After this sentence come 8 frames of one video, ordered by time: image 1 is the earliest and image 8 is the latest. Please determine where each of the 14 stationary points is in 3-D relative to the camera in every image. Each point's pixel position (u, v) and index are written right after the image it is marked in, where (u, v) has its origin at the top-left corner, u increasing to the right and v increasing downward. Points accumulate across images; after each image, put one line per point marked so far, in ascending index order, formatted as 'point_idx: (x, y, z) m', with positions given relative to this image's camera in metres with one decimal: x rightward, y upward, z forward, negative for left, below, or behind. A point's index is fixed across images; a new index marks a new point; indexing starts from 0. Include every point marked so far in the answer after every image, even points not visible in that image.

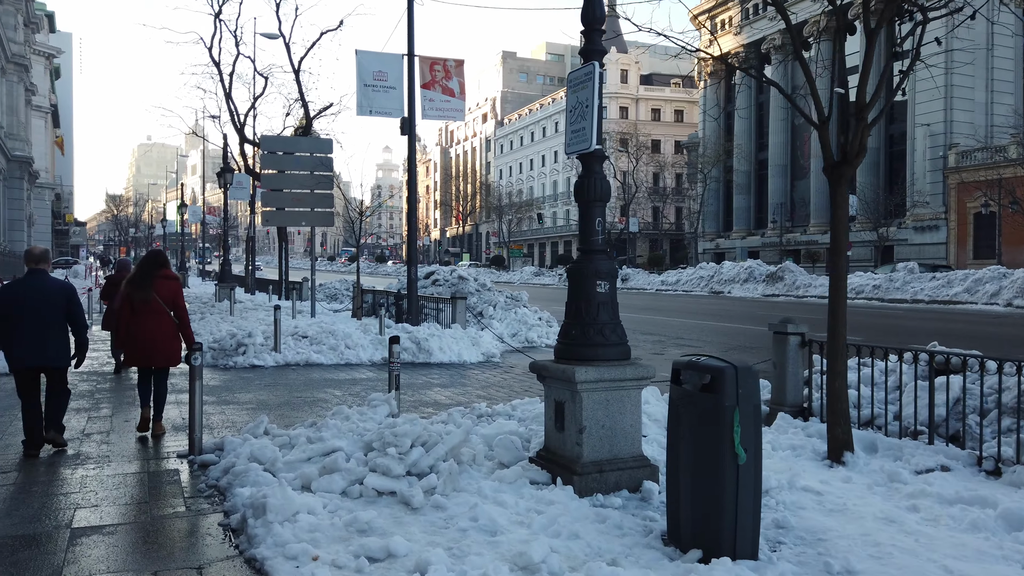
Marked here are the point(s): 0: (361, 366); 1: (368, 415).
0: (-2.5, -1.3, +12.4) m
1: (-1.3, -1.1, +6.5) m
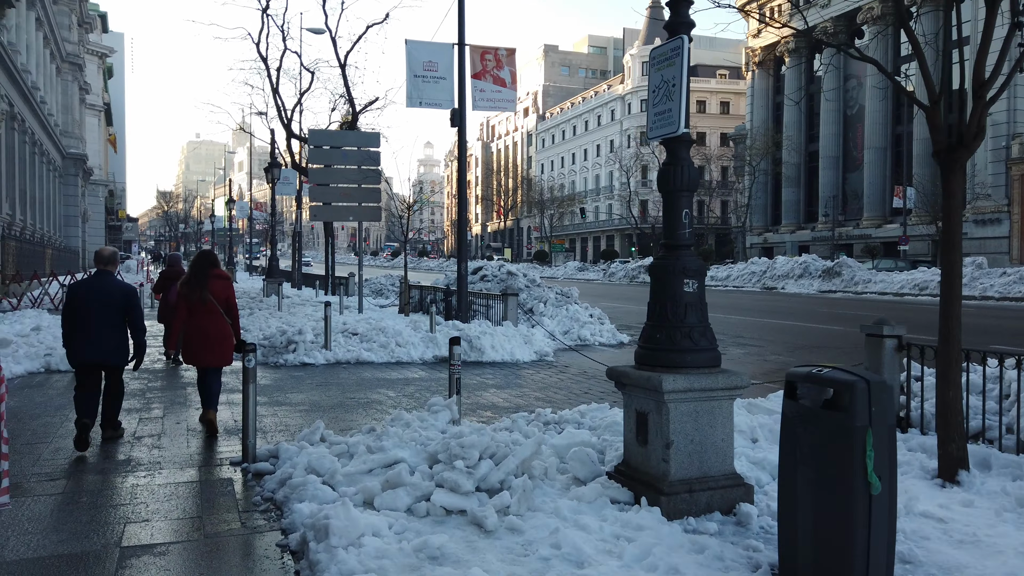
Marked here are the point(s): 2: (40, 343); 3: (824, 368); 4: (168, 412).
0: (-1.6, -1.3, +12.1) m
1: (-0.7, -1.1, +6.1) m
2: (-7.5, -0.9, +11.9) m
3: (+1.5, -0.4, +3.5) m
4: (-3.7, -1.4, +8.1) m
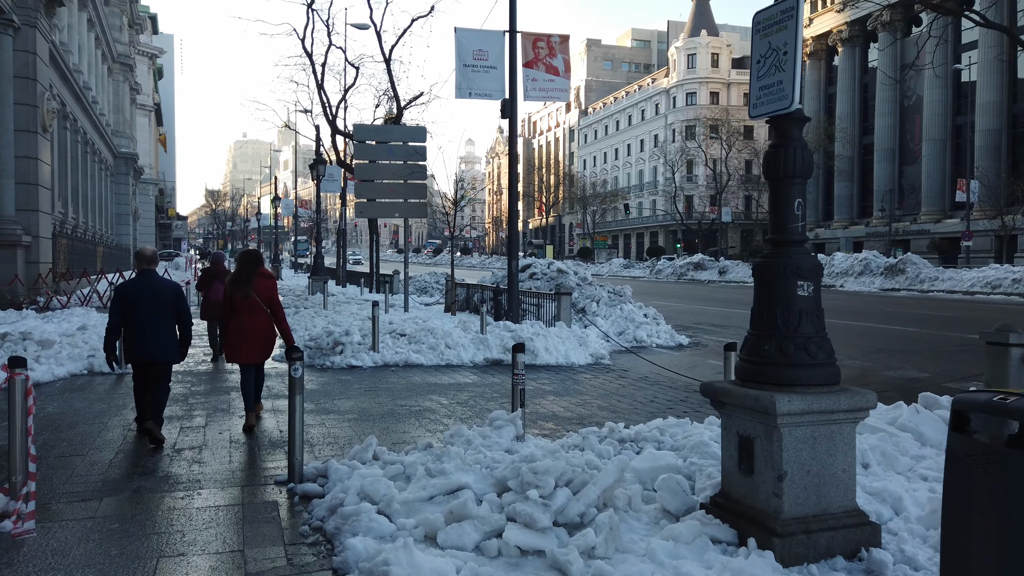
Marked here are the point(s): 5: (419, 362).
0: (-0.8, -1.2, +11.5) m
1: (-0.1, -1.1, +5.5) m
2: (-6.7, -0.9, +11.7) m
3: (+1.9, -0.4, +2.8) m
4: (-3.1, -1.4, +7.7) m
5: (-1.5, -1.2, +11.7) m
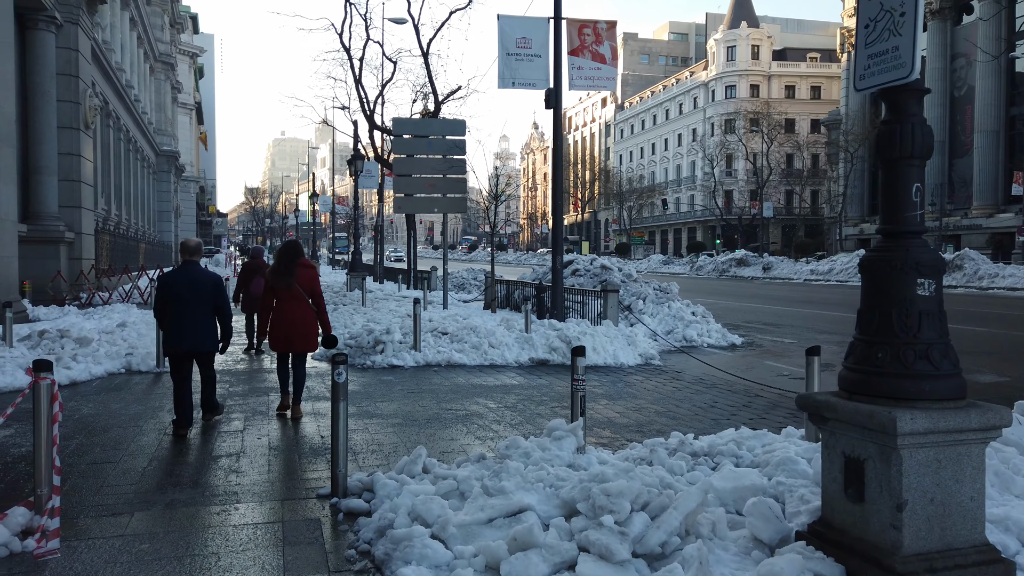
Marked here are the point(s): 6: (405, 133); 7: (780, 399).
0: (-0.1, -1.2, +11.0) m
1: (+0.3, -1.1, +5.0) m
2: (-6.0, -0.8, +11.5) m
3: (+2.1, -0.4, +2.2) m
4: (-2.6, -1.3, +7.3) m
5: (-0.8, -1.1, +11.2) m
6: (-2.8, +4.1, +19.7) m
7: (+3.3, -1.4, +9.2) m
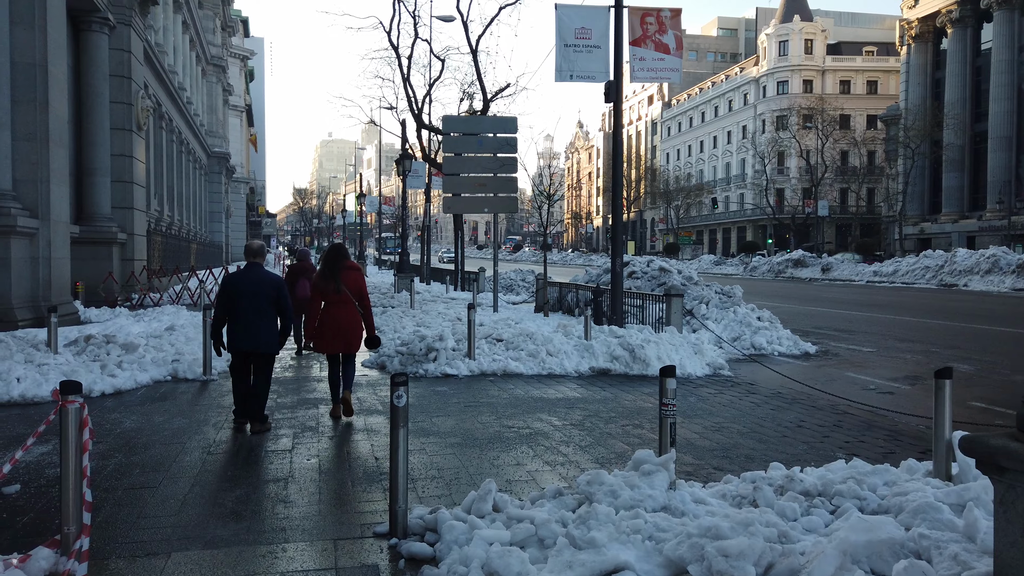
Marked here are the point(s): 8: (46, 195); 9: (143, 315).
0: (+0.8, -1.3, +10.4) m
1: (+0.8, -1.2, +4.3) m
2: (-5.1, -0.9, +11.2) m
3: (+2.5, -0.5, +1.4) m
4: (-2.0, -1.4, +6.8) m
5: (+0.1, -1.2, +10.6) m
6: (-1.5, +4.0, +19.2) m
7: (+4.0, -1.5, +8.4) m
8: (-9.9, +2.0, +15.8) m
9: (-8.6, -0.6, +17.3) m
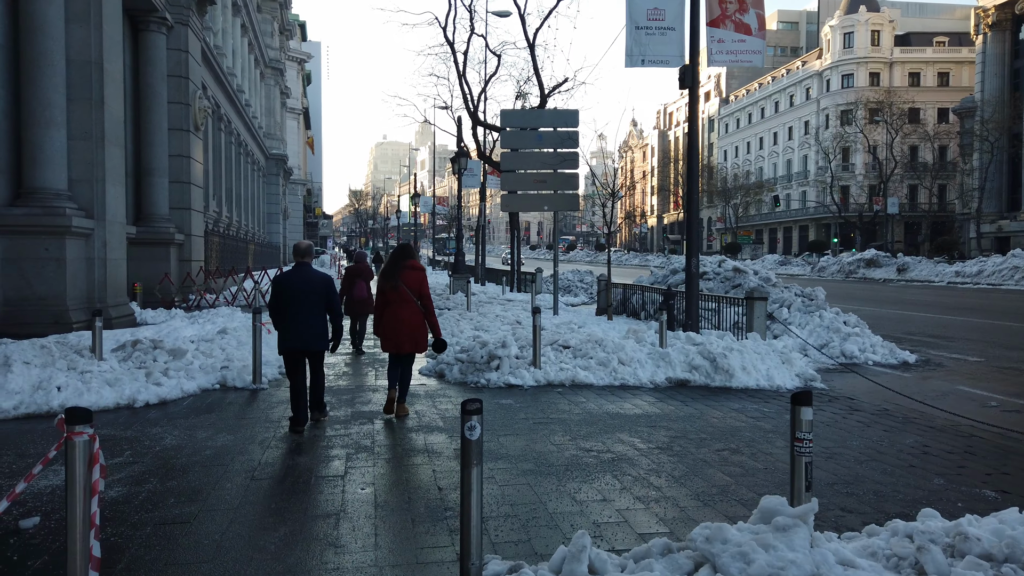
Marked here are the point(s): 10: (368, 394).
0: (+1.7, -1.3, +9.4) m
1: (+1.2, -1.2, +3.4) m
2: (-4.1, -0.9, +10.6) m
3: (+2.7, -0.5, +0.4) m
4: (-1.3, -1.4, +6.1) m
5: (+1.0, -1.2, +9.7) m
6: (0.0, +4.0, +18.4) m
7: (+4.8, -1.5, +7.2) m
8: (-8.6, +1.9, +15.6) m
9: (-7.2, -0.7, +17.0) m
10: (-1.7, -1.3, +9.0) m
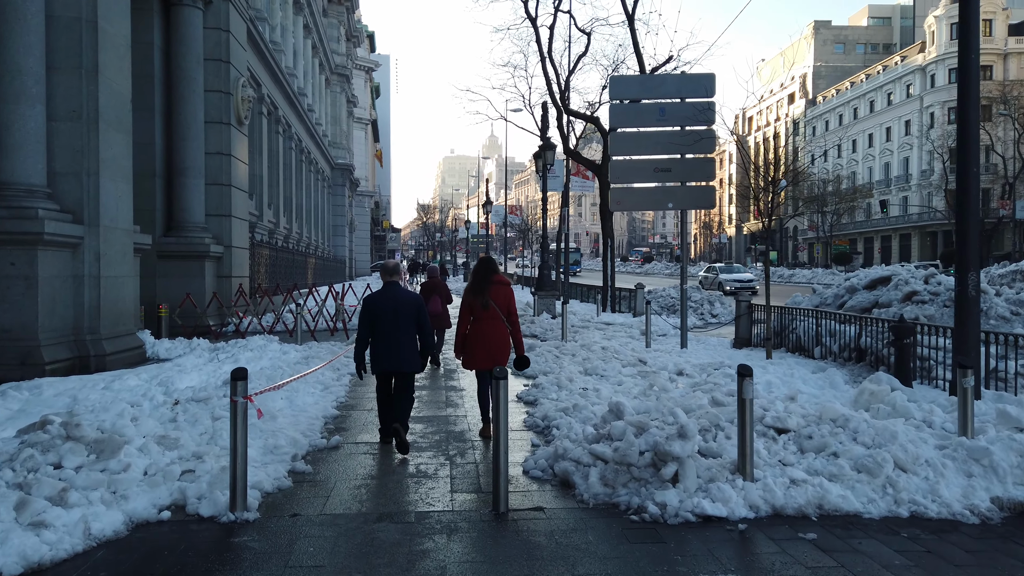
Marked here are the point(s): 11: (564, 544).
0: (+3.0, -1.6, +4.8) m
1: (+2.0, -1.4, -1.1) m
2: (-2.7, -1.2, +6.5) m
3: (+3.2, -0.7, -4.3) m
4: (-0.3, -1.7, +1.7) m
5: (+2.3, -1.5, +5.1) m
6: (+2.2, +3.5, +14.0) m
7: (+5.9, -1.7, +2.3) m
8: (-6.7, +1.5, +11.9) m
9: (-5.1, -1.1, +13.1) m
10: (-0.4, -1.6, +4.7) m
11: (+0.3, -1.5, +4.7) m
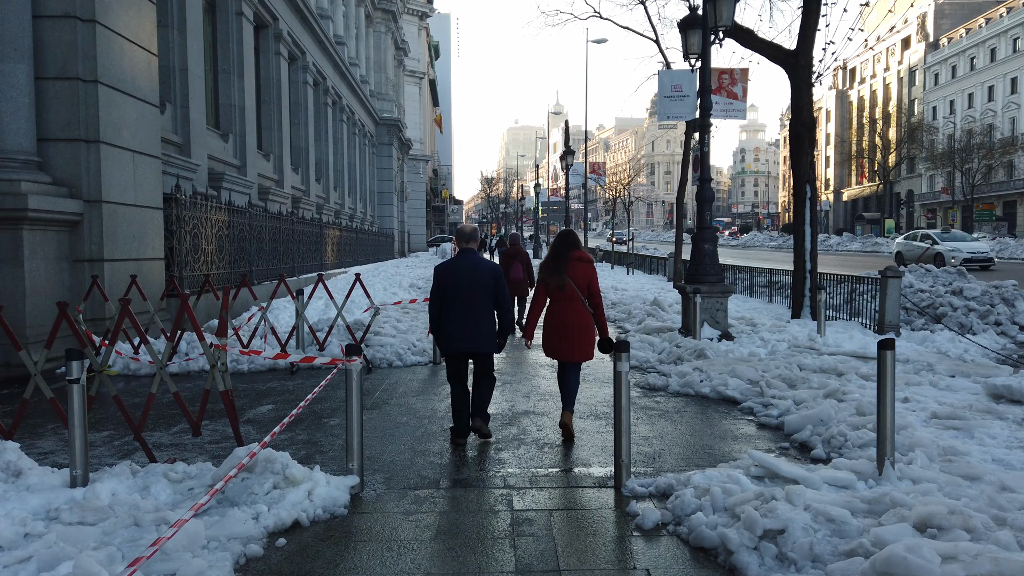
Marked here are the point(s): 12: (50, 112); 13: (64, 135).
0: (+3.2, -1.7, +2.5) m
1: (+1.7, -1.7, -3.4) m
2: (-2.3, -1.2, +4.7) m
3: (+2.6, -1.1, -6.6) m
4: (-0.3, -1.9, -0.3) m
5: (+2.6, -1.6, +2.9) m
6: (+3.2, +3.8, +11.4) m
7: (+5.9, -1.9, -0.3) m
8: (-5.8, +1.7, +10.3) m
9: (-4.1, -0.8, +11.4) m
10: (-0.2, -1.7, +2.7) m
11: (+0.5, -1.6, +2.6) m
12: (-6.2, +2.4, +10.1) m
13: (-6.1, +2.1, +10.1) m
